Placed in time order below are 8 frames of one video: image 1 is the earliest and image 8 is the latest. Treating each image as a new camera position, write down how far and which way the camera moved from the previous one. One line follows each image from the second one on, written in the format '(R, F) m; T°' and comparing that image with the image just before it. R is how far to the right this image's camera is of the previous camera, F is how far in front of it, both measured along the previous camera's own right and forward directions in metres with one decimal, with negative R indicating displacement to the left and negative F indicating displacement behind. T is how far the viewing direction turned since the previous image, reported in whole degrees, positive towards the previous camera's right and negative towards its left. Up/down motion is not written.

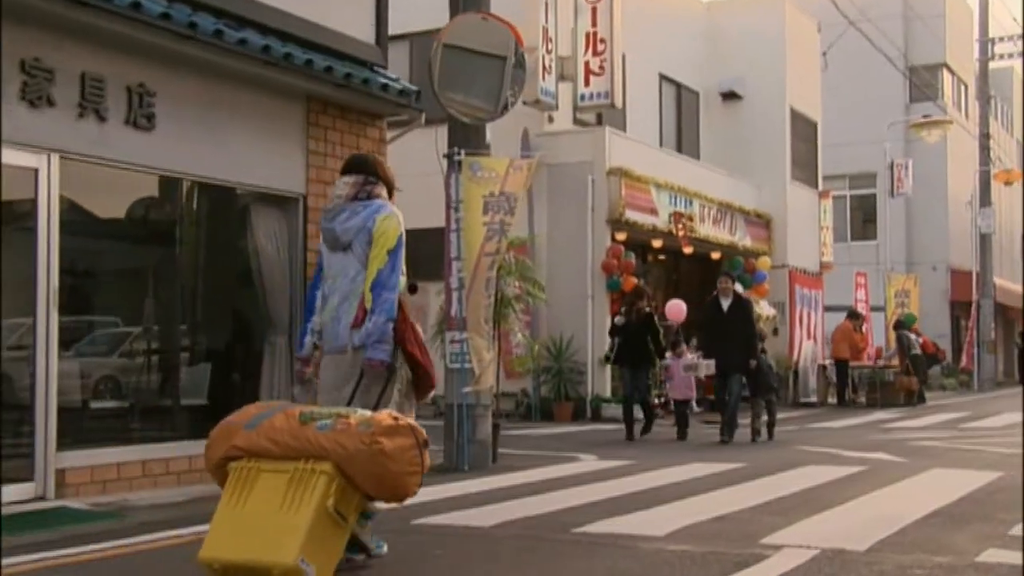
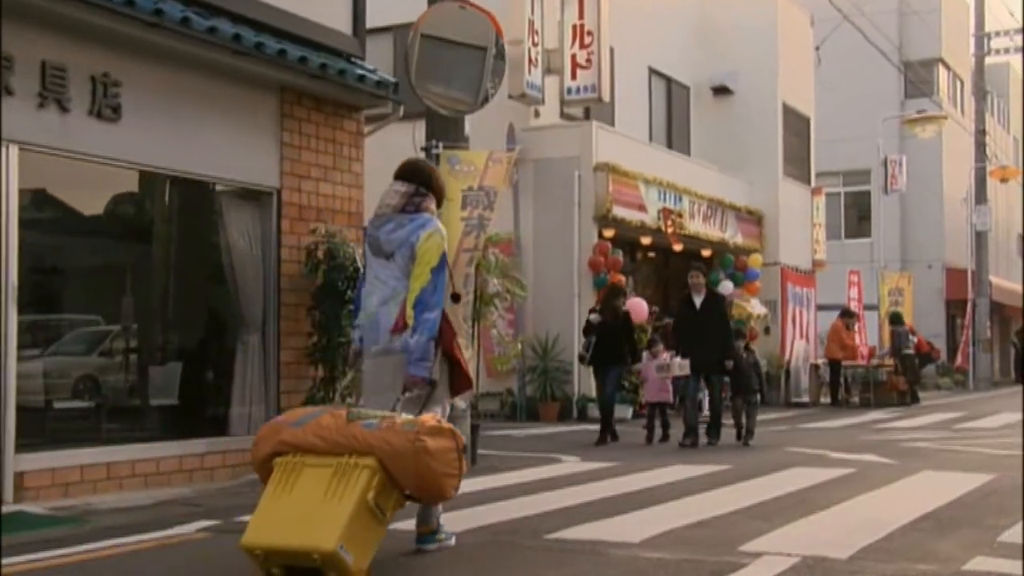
(+0.2, +0.3) m; 0°
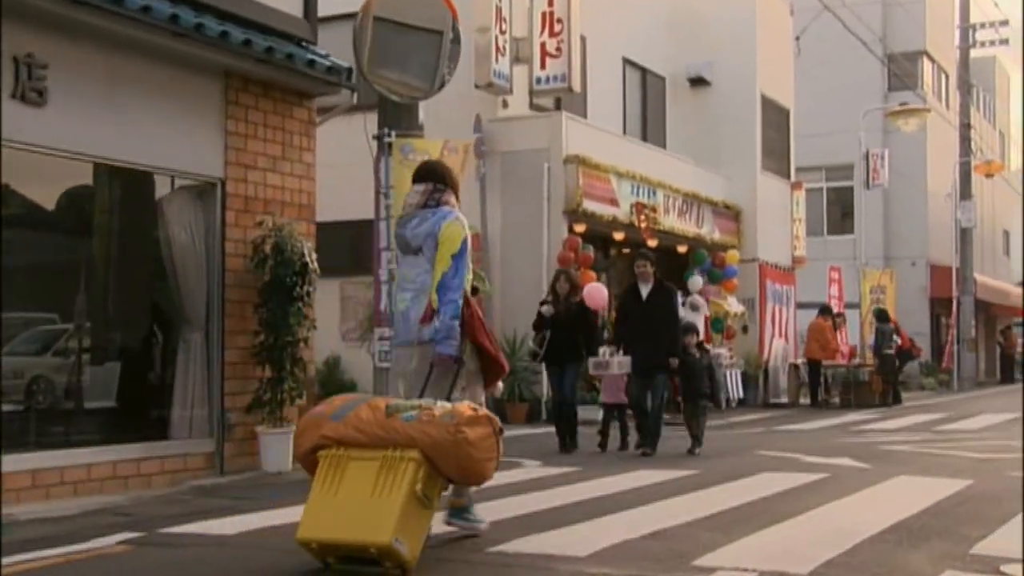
(+0.4, +0.5) m; 0°
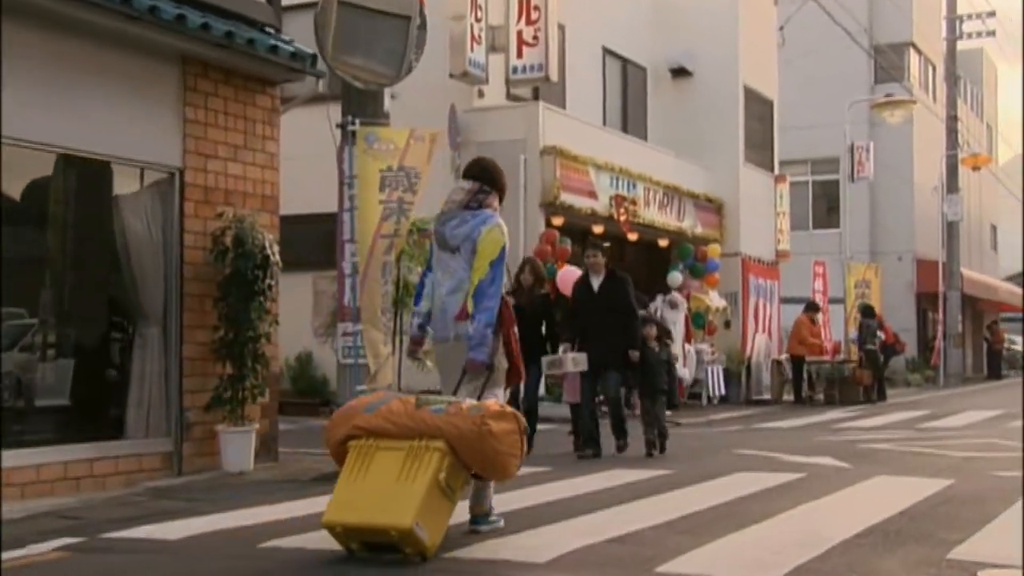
(+0.3, +0.3) m; 0°
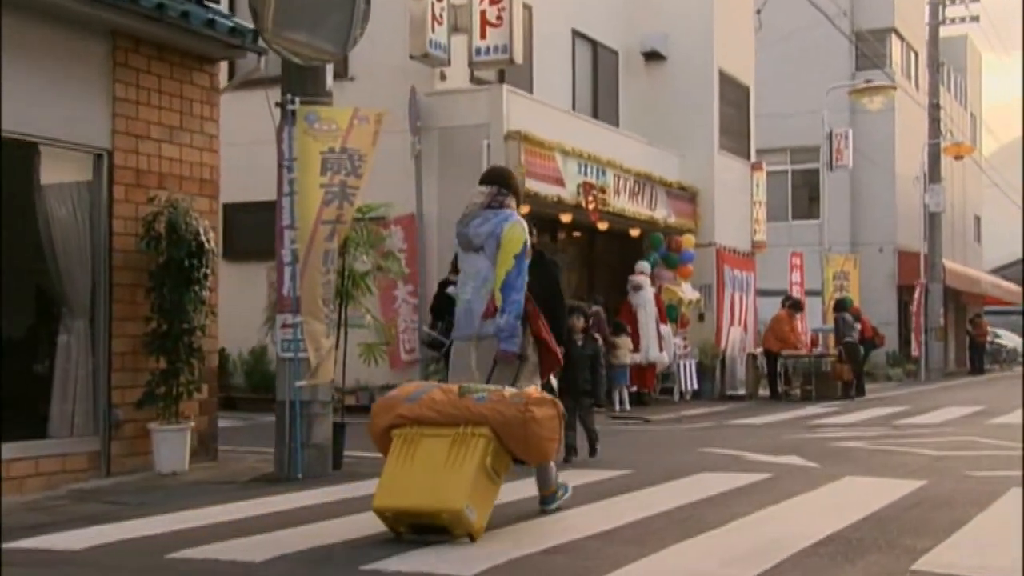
(+0.4, +0.5) m; +1°
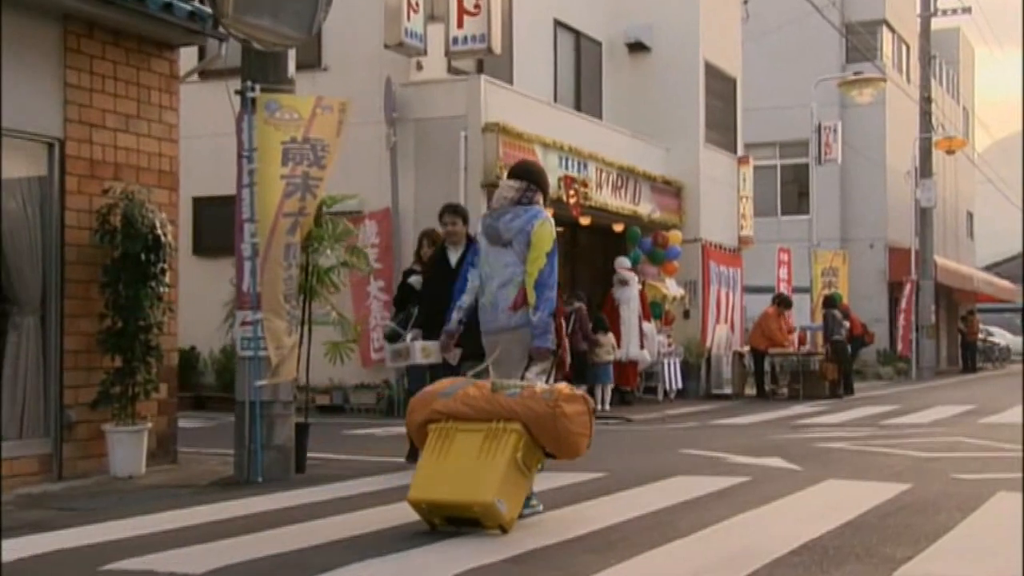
(+0.3, +0.3) m; 0°
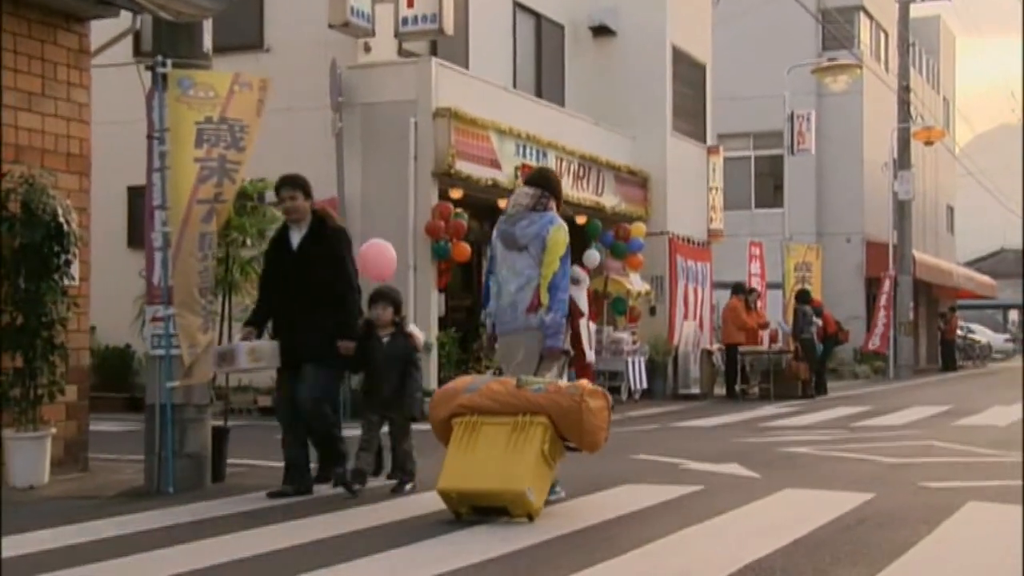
(+0.5, +0.6) m; +1°
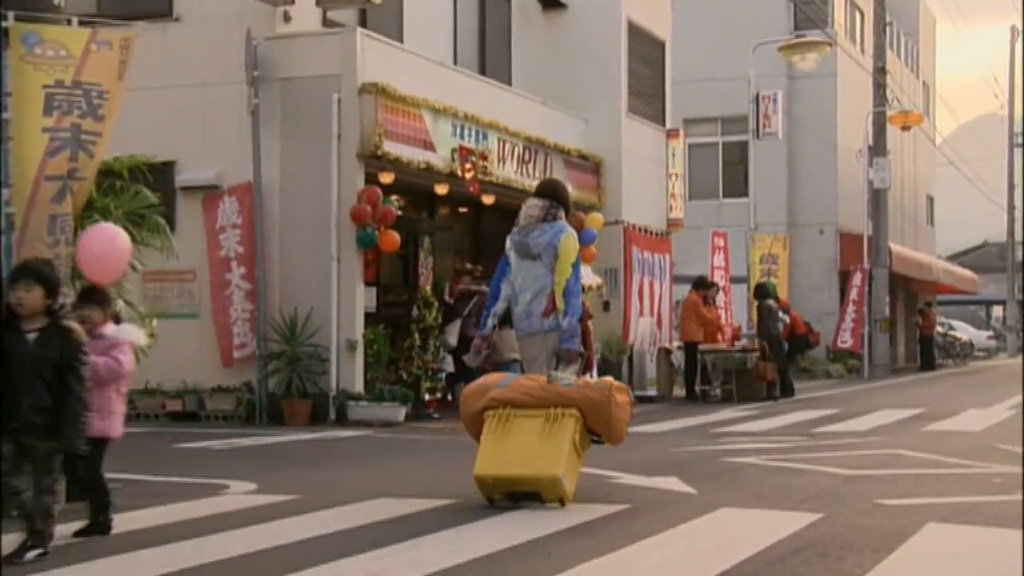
(+0.7, +1.0) m; +1°
